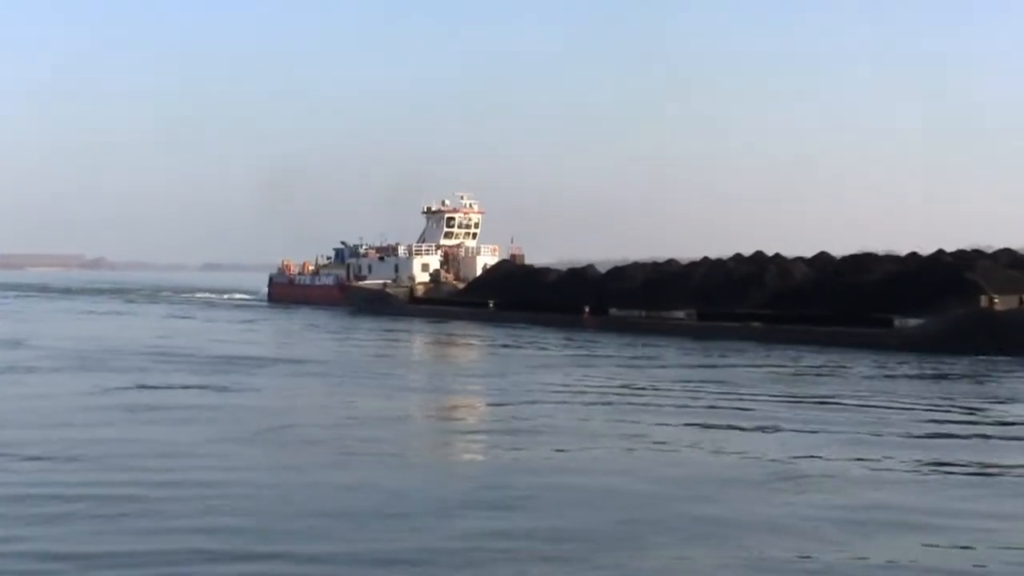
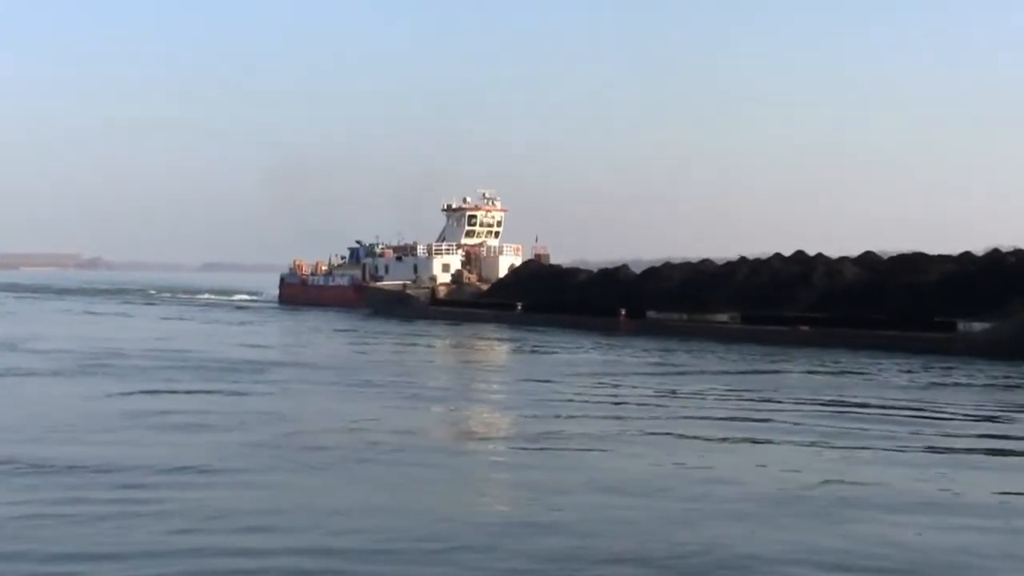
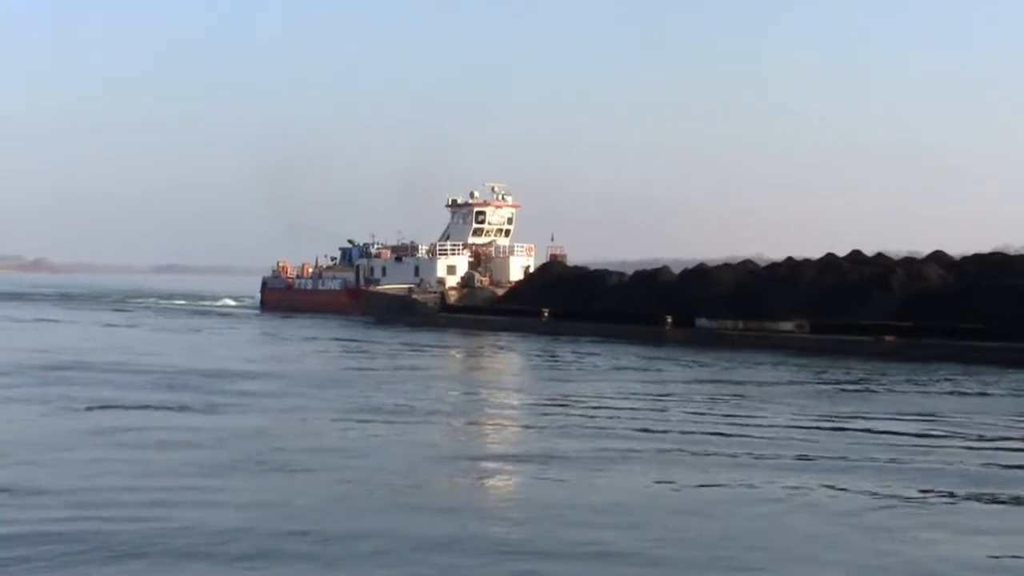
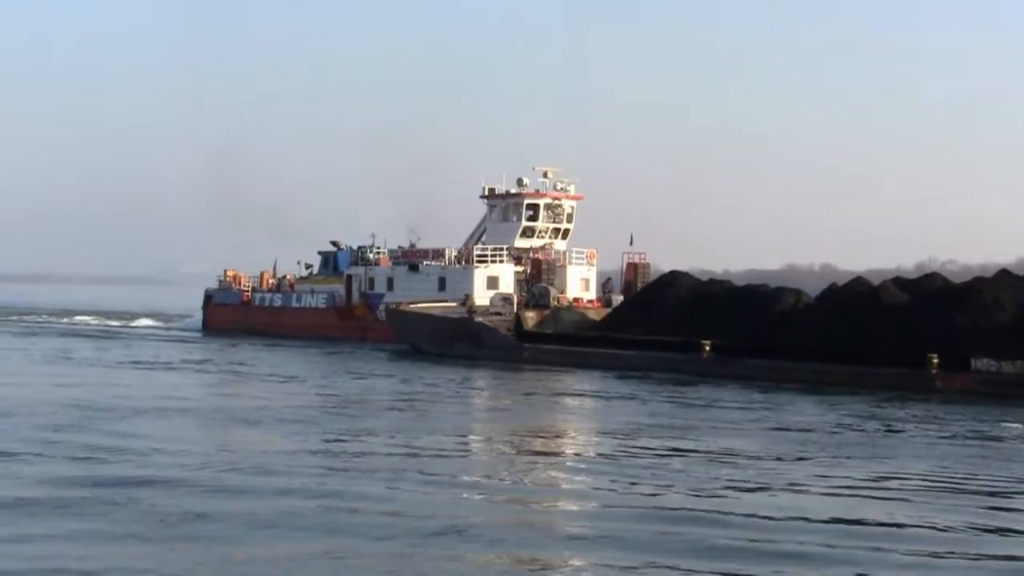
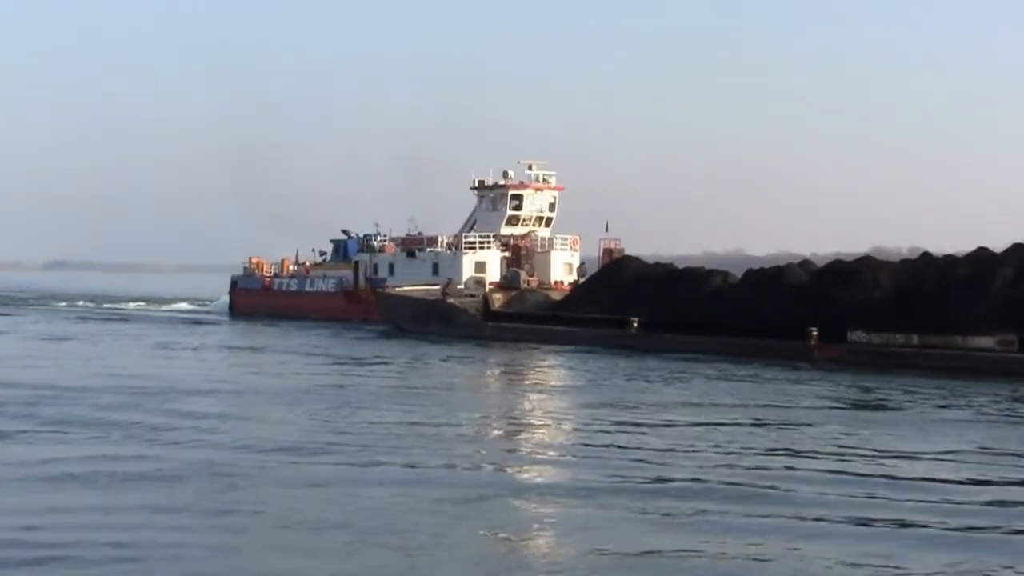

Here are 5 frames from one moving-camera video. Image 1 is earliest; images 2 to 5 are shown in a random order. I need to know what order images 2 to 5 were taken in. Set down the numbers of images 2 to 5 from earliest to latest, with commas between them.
2, 3, 5, 4
